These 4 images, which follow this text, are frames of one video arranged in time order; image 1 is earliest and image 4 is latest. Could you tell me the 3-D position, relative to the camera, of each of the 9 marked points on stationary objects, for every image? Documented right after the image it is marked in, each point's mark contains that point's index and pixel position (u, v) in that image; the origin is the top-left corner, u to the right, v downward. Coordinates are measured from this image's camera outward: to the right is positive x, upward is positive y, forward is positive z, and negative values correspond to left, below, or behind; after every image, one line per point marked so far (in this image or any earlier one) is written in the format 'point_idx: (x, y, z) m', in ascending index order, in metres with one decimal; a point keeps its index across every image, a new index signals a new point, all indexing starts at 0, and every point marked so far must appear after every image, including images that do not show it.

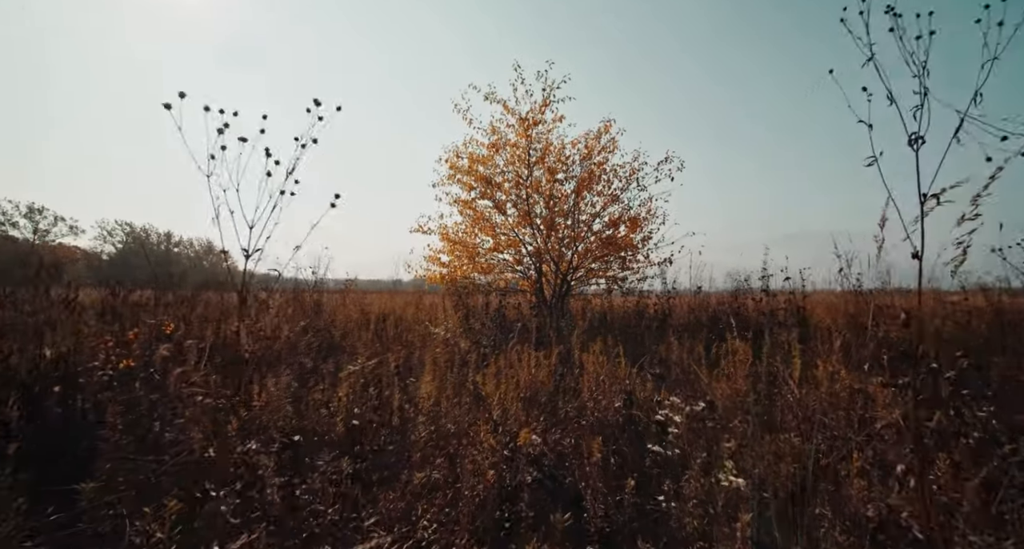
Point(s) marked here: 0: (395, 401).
0: (-1.1, -1.3, +4.7) m
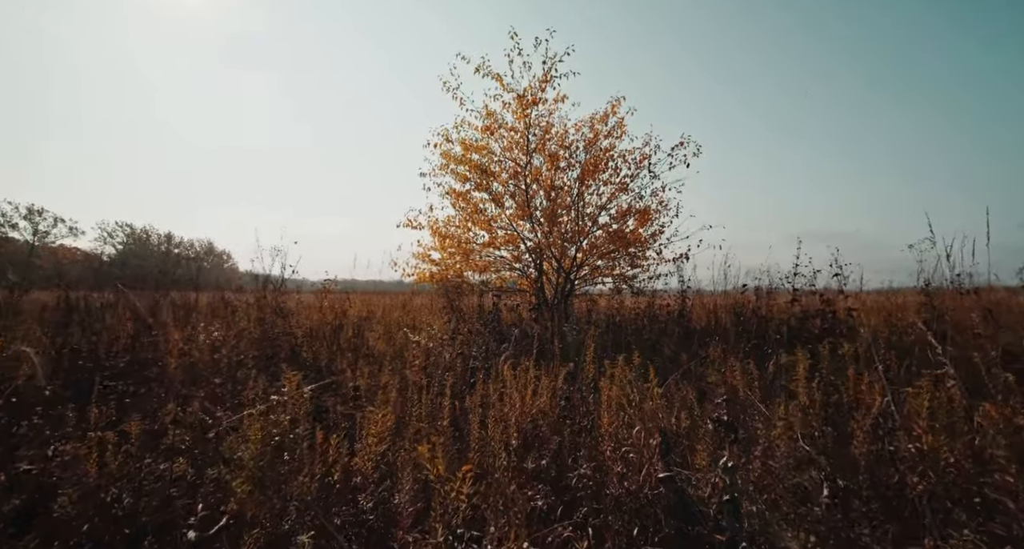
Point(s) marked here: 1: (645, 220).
0: (-1.2, -1.2, +3.2) m
1: (+3.8, +1.6, +13.4) m
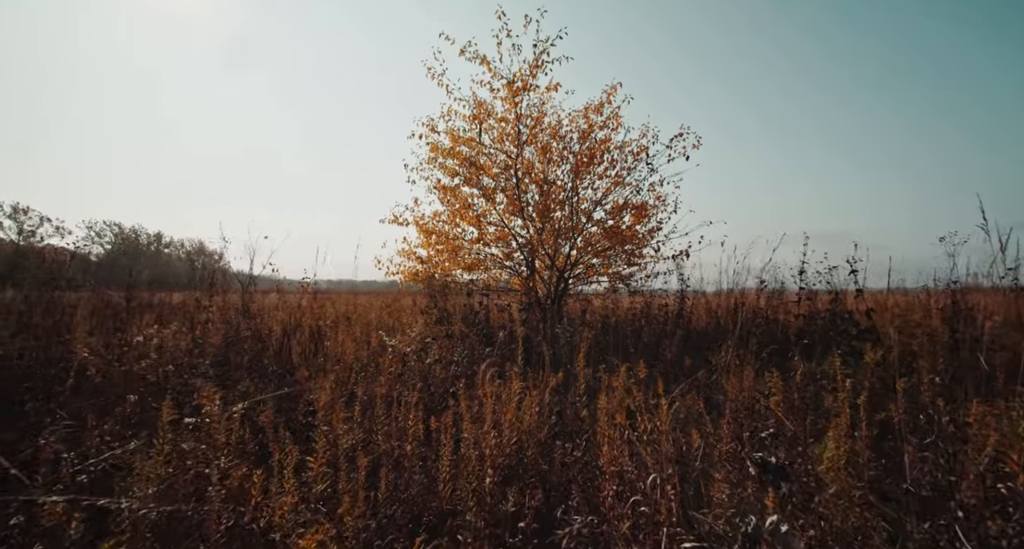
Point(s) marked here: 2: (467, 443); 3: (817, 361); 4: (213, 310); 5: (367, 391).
0: (-1.4, -1.2, +2.5) m
1: (+3.5, +1.6, +12.7) m
2: (-0.3, -1.2, +3.2) m
3: (+3.1, -0.9, +4.7) m
4: (-5.6, -0.7, +8.8) m
5: (-1.6, -1.2, +4.9) m
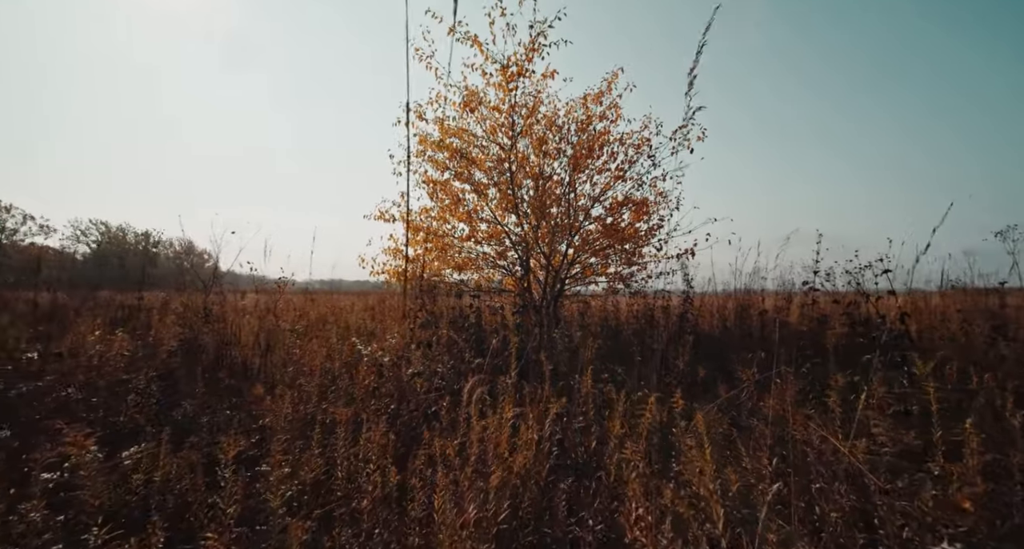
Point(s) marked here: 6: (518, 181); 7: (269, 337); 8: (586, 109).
0: (-1.4, -1.2, +1.7) m
1: (+3.4, +1.6, +12.0) m
2: (-0.4, -1.2, +2.4) m
3: (+3.0, -0.9, +4.0) m
4: (-5.8, -0.6, +7.9) m
5: (-1.6, -1.2, +4.1) m
6: (+0.1, +2.3, +11.4) m
7: (-3.6, -0.9, +6.9) m
8: (+1.8, +4.0, +11.2) m
